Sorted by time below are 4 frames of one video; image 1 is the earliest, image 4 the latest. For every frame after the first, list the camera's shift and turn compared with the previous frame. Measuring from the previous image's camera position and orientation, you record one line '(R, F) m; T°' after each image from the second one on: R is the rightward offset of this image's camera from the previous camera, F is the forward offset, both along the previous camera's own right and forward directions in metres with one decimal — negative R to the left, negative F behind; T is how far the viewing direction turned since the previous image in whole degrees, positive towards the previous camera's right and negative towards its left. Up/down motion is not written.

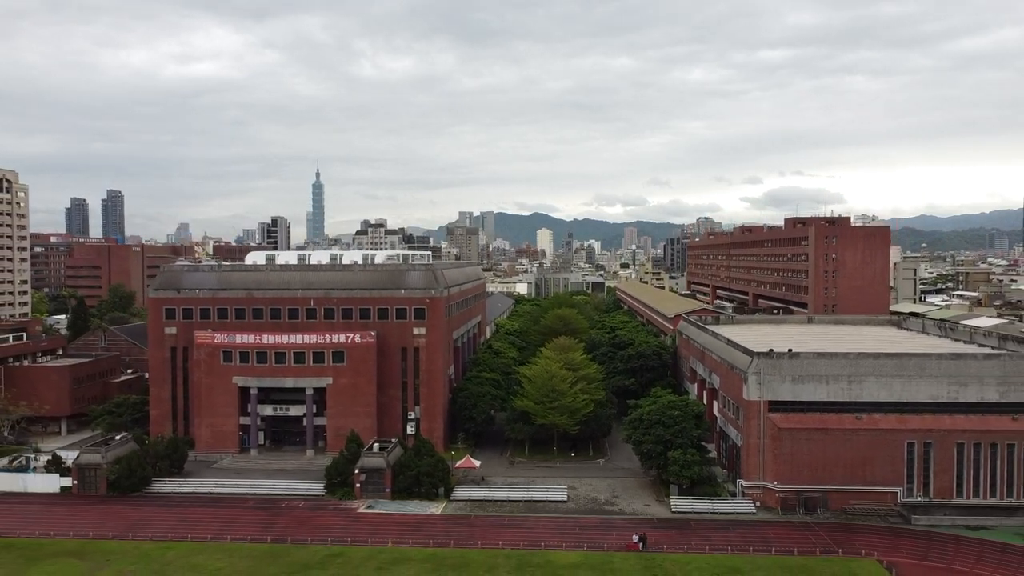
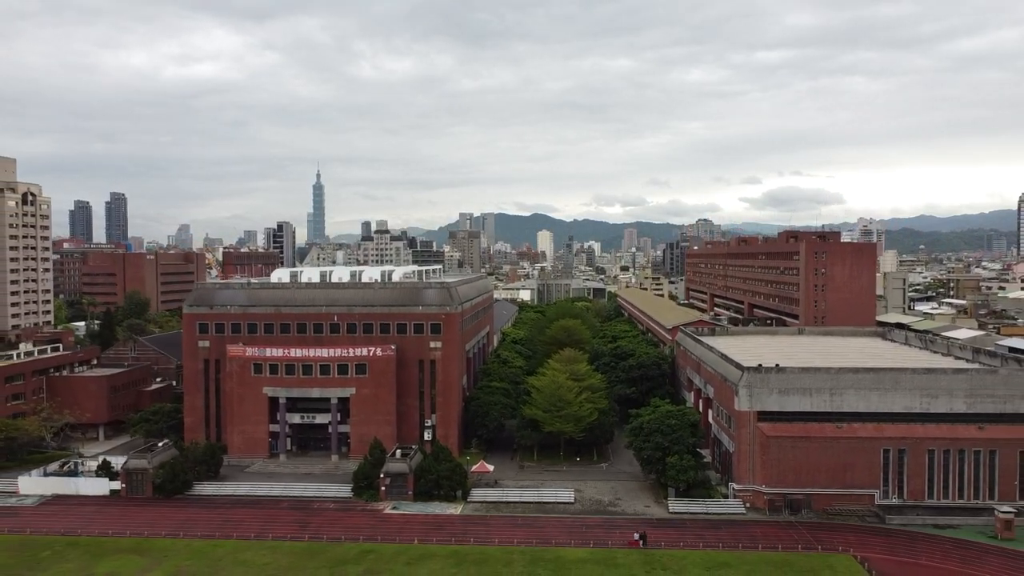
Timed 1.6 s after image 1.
(-0.7, -3.8) m; 0°
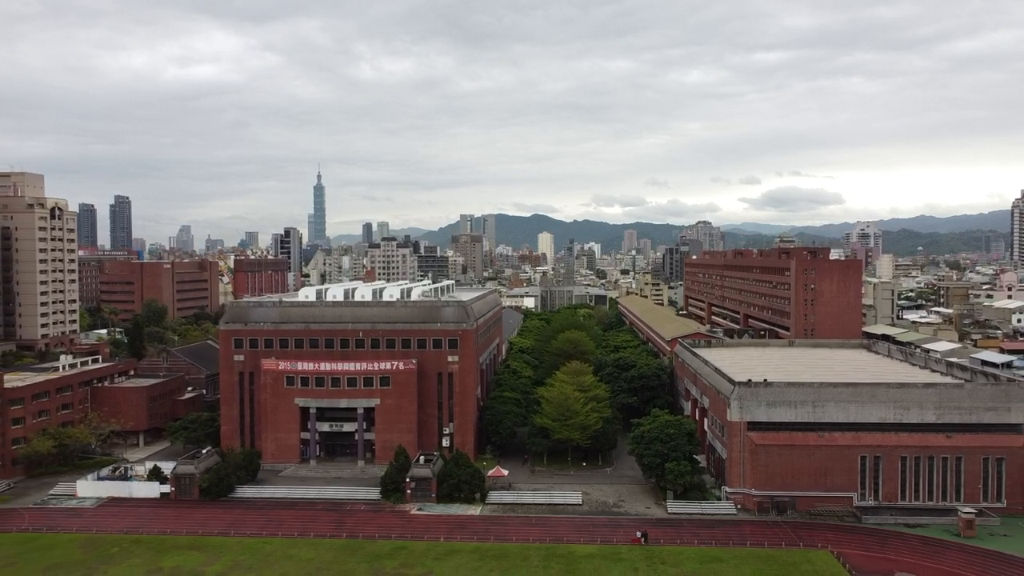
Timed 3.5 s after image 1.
(-1.0, -4.6) m; 0°
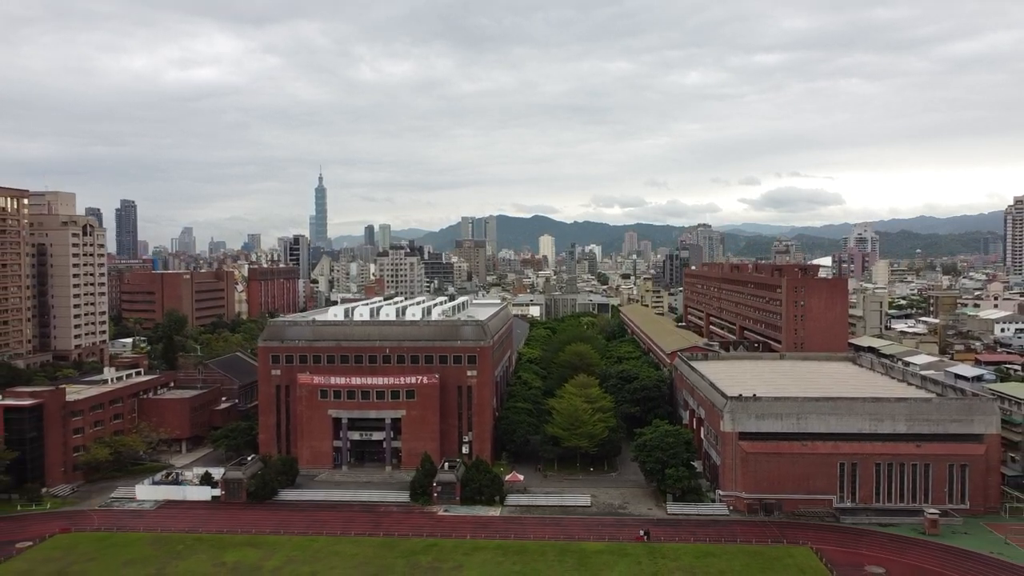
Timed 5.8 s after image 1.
(-1.2, -5.5) m; 0°
